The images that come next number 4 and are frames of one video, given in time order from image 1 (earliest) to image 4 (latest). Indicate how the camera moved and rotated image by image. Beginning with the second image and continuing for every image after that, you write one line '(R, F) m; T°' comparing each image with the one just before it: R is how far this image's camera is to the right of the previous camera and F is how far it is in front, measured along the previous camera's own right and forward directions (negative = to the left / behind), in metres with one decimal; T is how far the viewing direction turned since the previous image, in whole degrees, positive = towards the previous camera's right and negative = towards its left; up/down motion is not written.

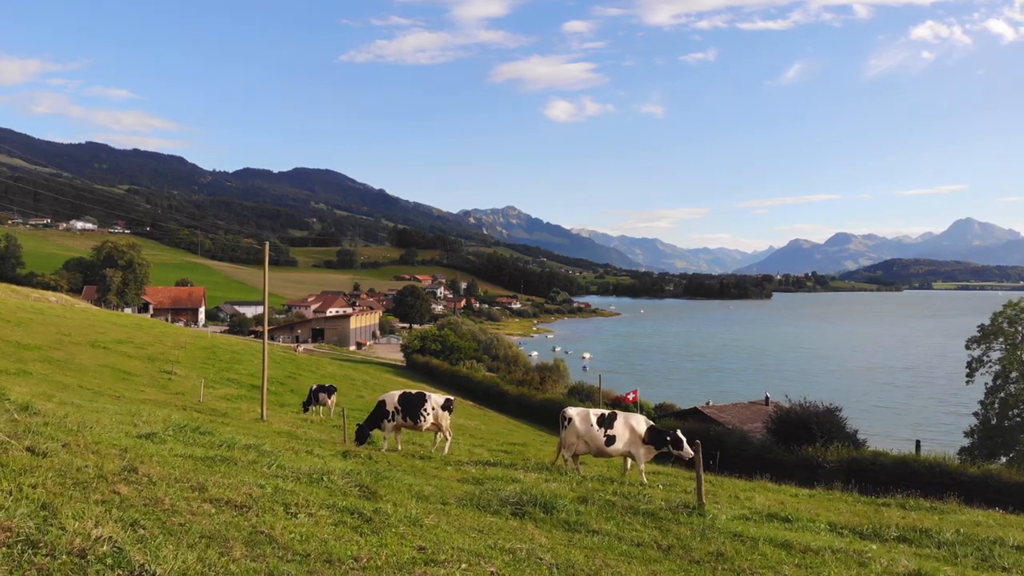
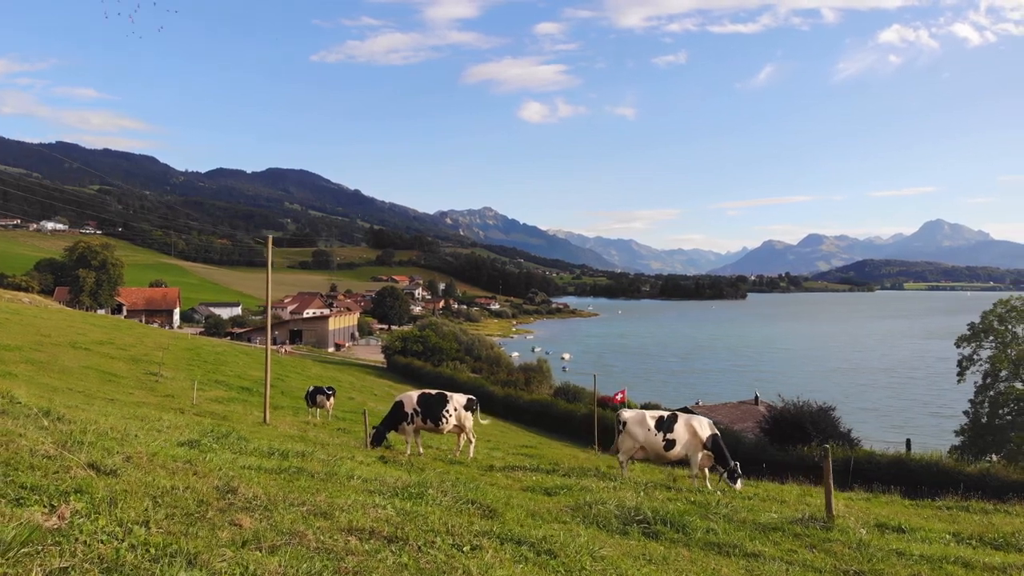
(-1.7, +1.2) m; +2°
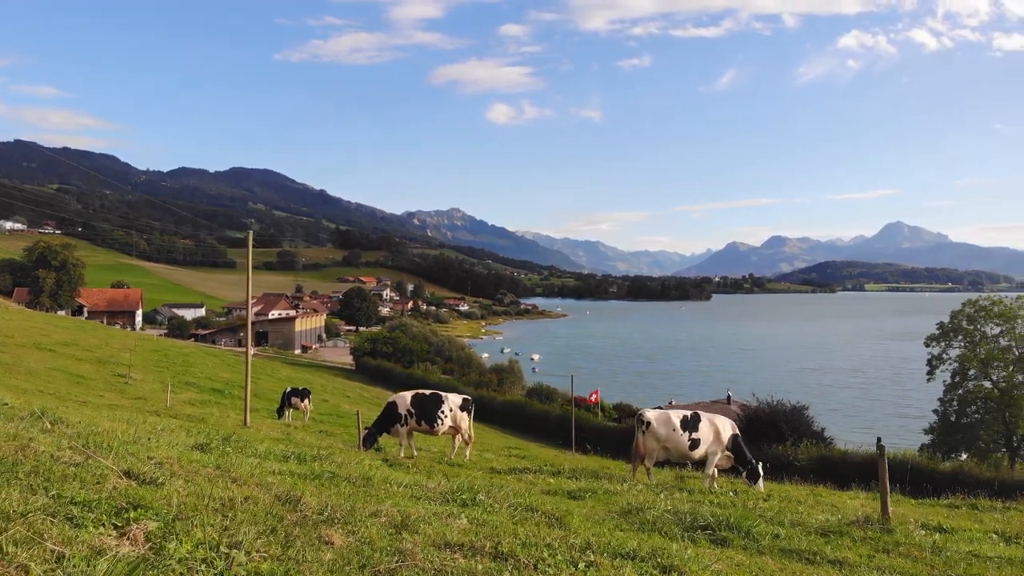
(-0.9, +0.6) m; +2°
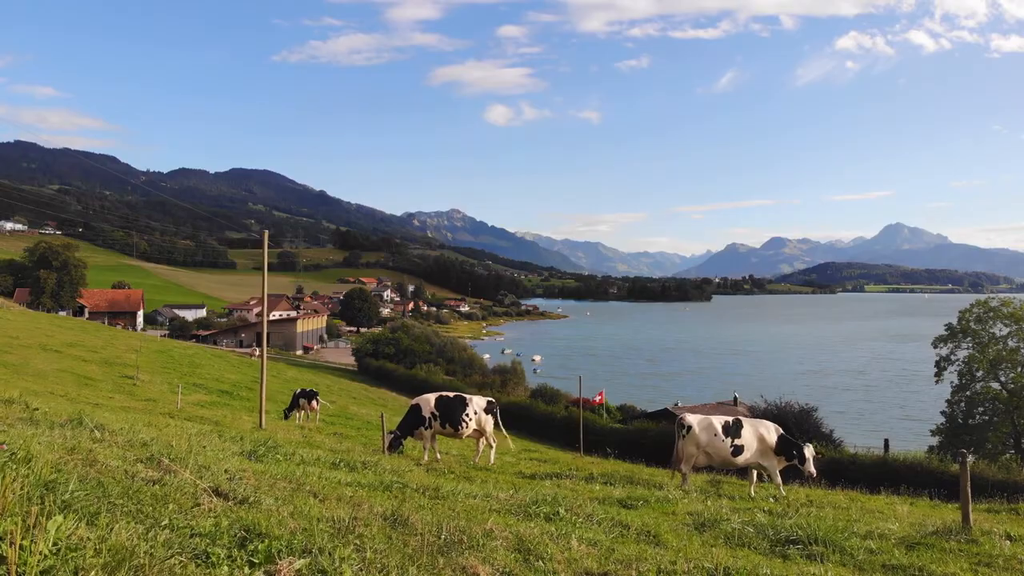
(-0.8, +0.4) m; 0°
